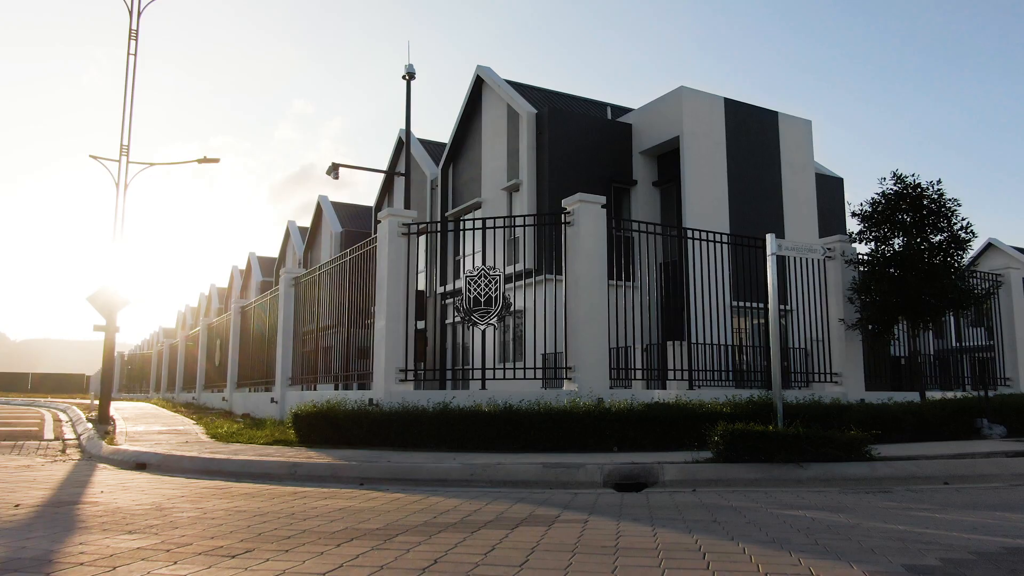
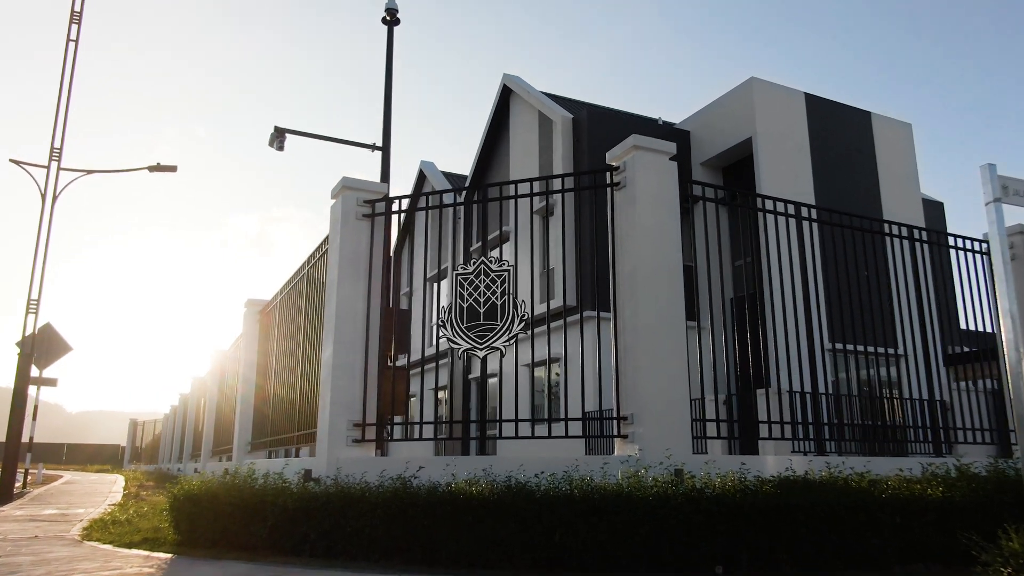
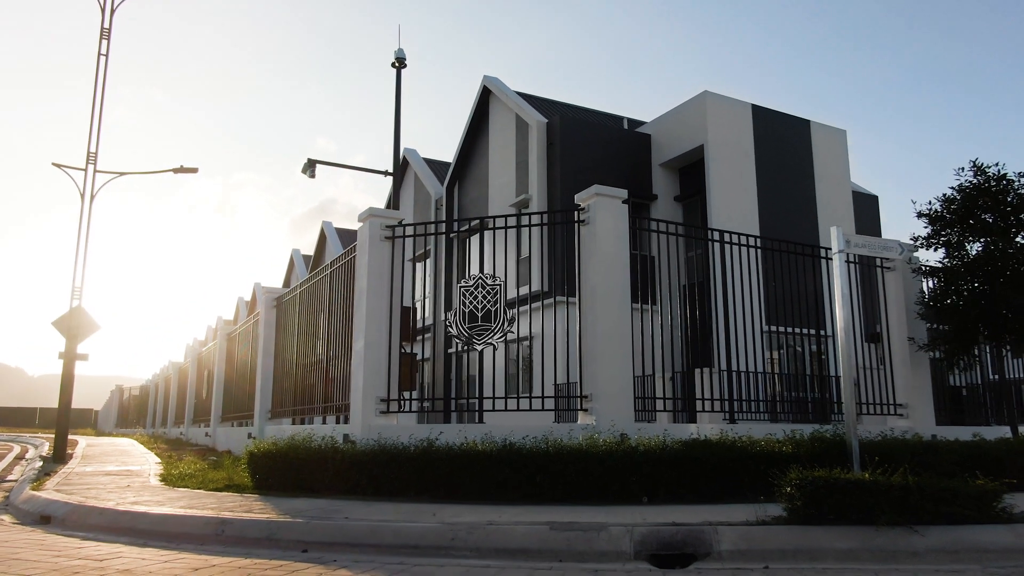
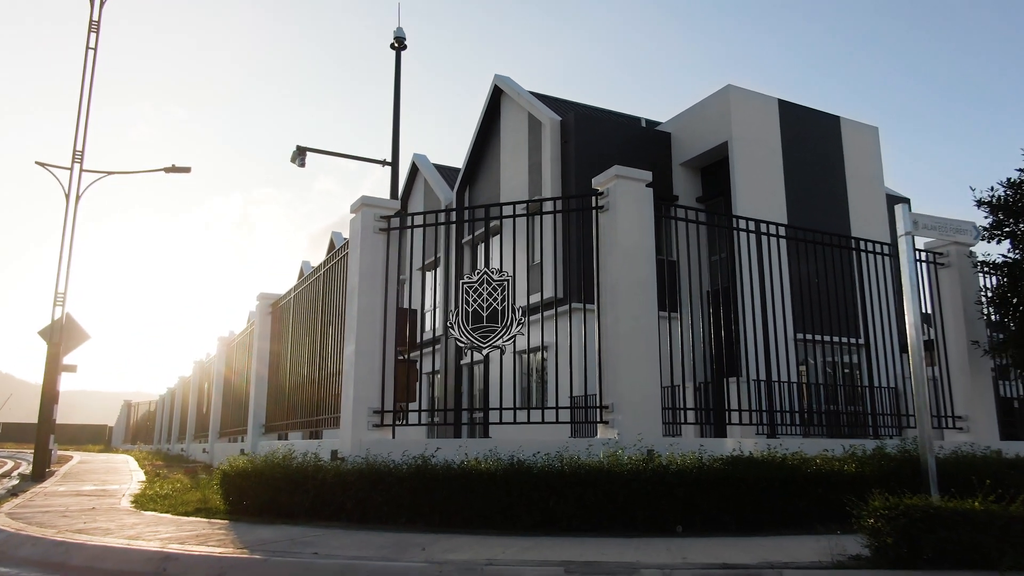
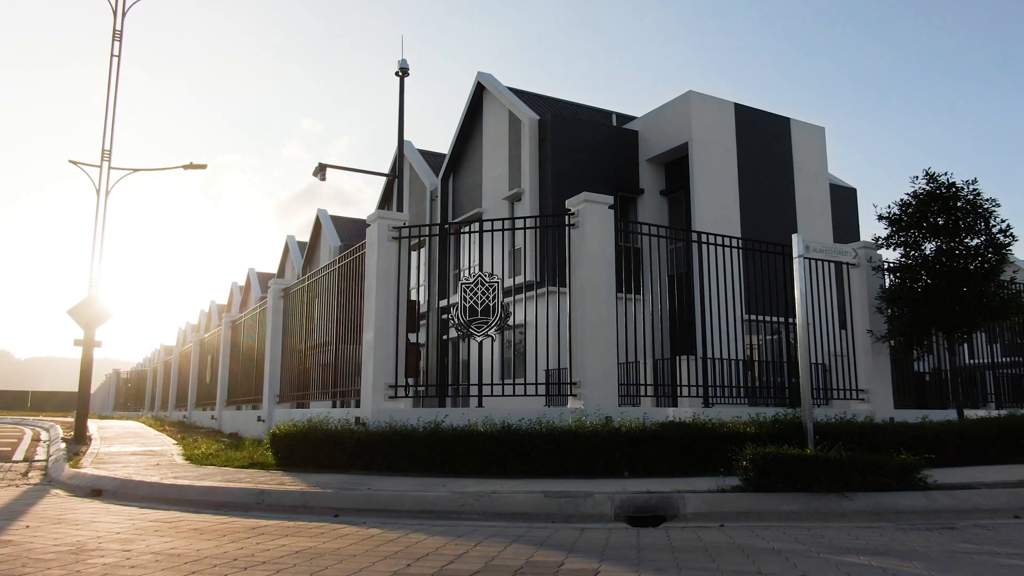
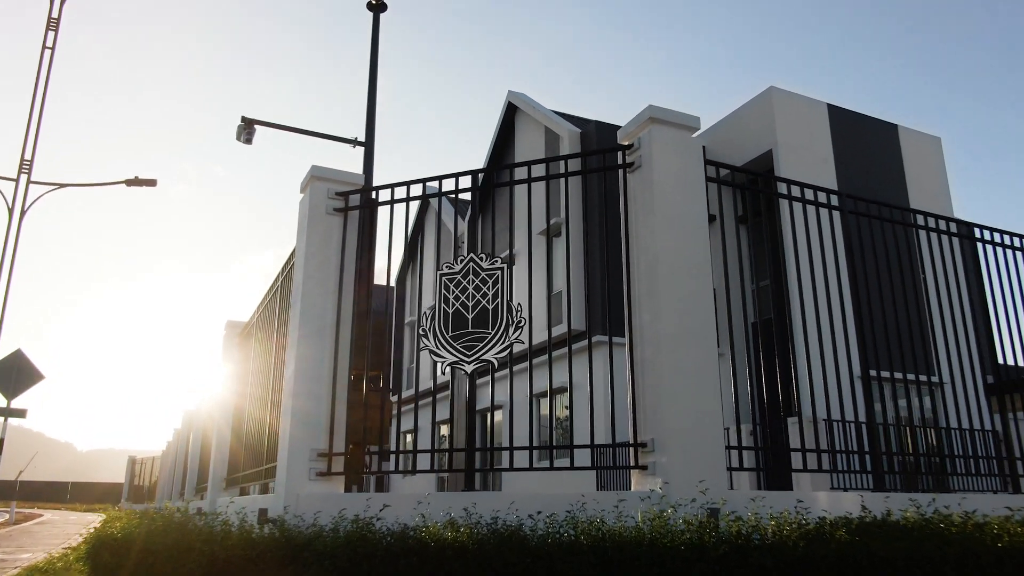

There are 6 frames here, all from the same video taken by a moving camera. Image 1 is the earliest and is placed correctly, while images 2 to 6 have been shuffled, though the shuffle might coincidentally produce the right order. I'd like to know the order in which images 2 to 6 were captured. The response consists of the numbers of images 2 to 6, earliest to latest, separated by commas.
5, 3, 4, 2, 6
